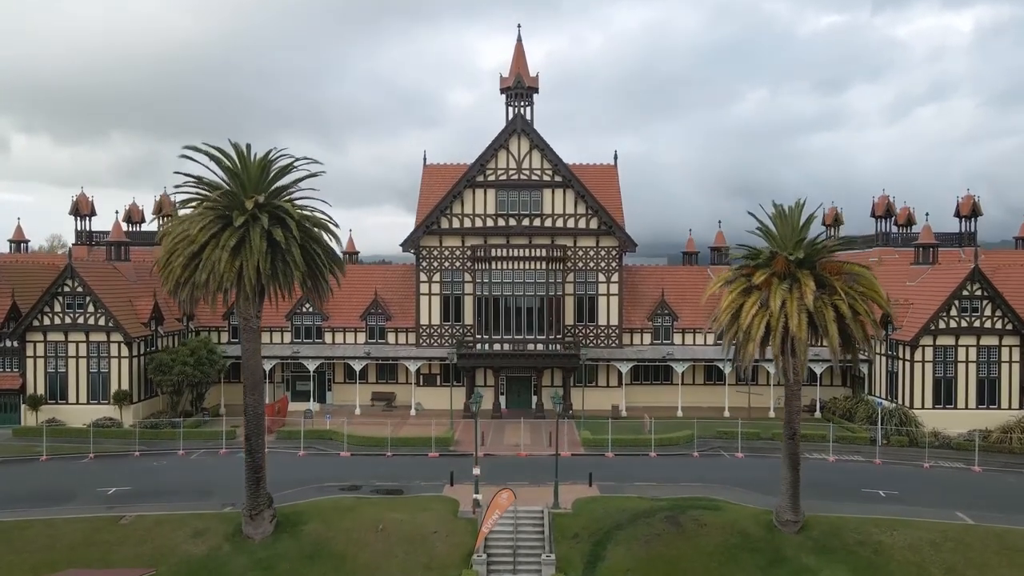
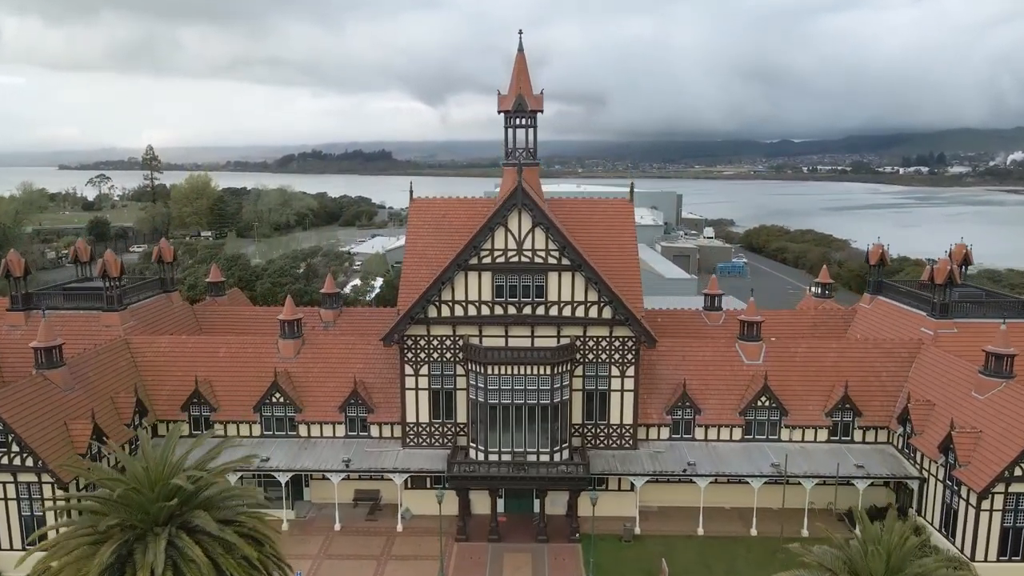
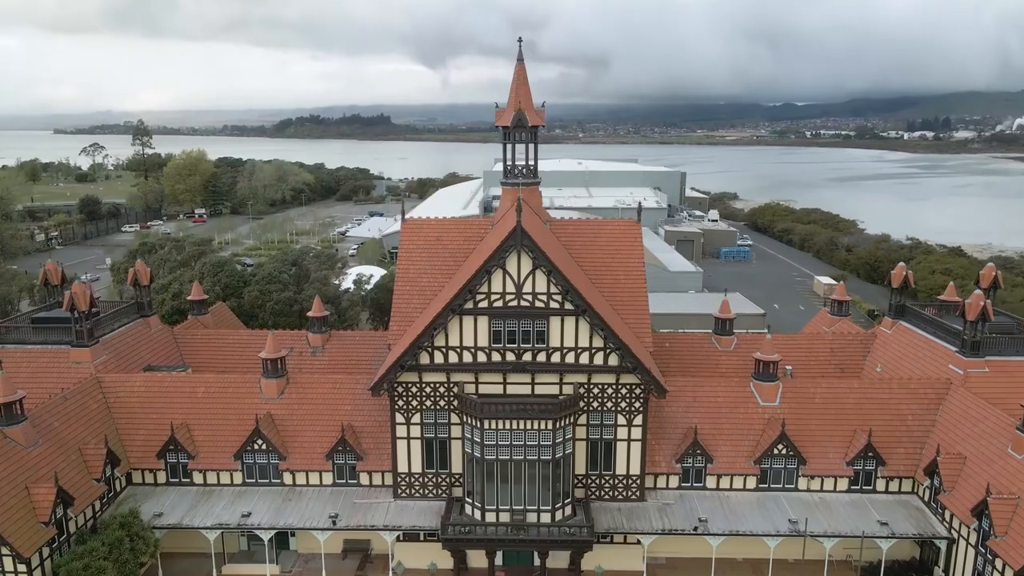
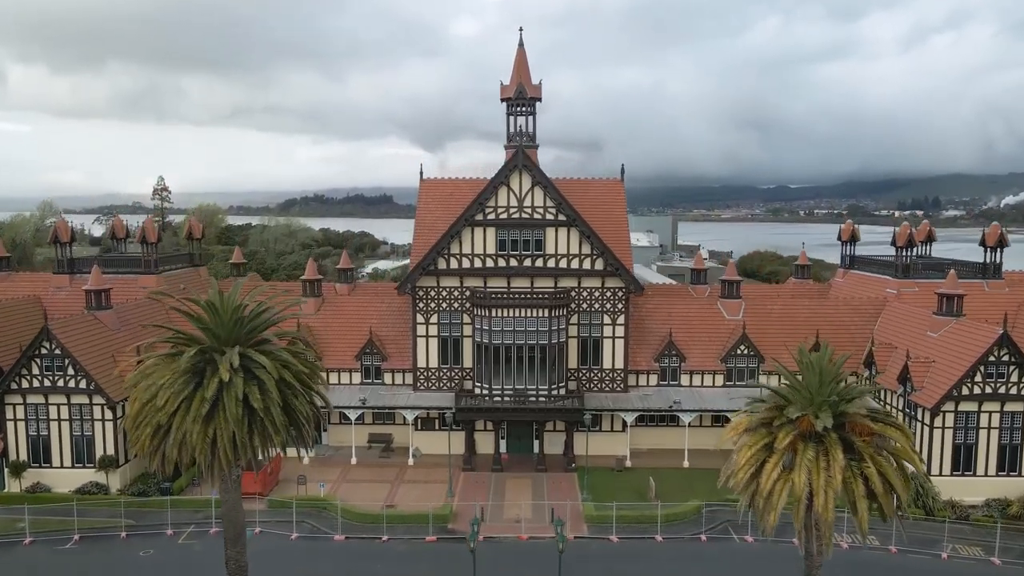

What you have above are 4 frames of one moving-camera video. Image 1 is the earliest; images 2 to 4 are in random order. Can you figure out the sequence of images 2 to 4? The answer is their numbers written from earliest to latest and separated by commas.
4, 2, 3
